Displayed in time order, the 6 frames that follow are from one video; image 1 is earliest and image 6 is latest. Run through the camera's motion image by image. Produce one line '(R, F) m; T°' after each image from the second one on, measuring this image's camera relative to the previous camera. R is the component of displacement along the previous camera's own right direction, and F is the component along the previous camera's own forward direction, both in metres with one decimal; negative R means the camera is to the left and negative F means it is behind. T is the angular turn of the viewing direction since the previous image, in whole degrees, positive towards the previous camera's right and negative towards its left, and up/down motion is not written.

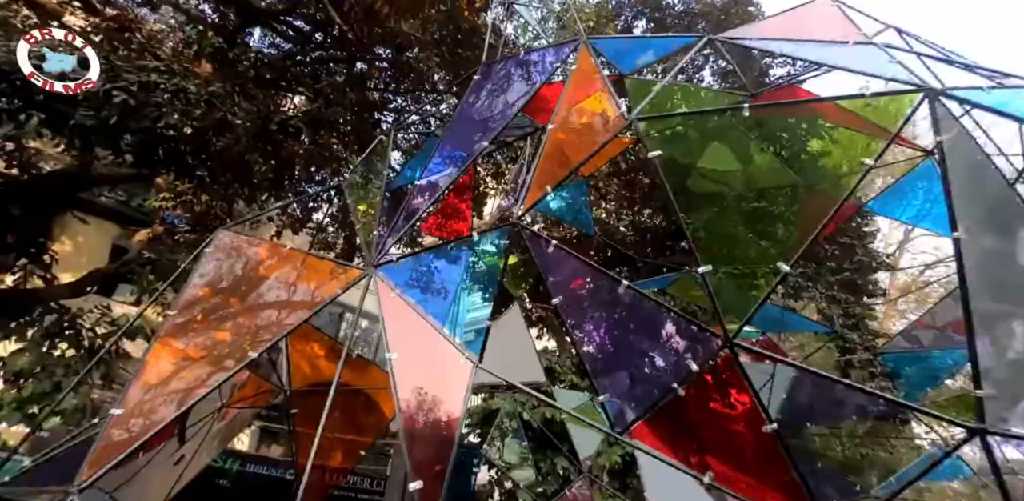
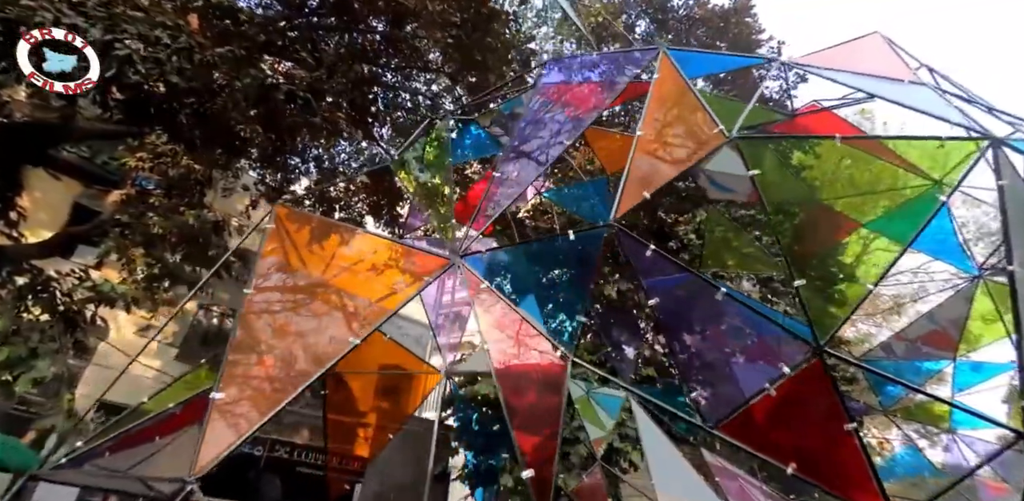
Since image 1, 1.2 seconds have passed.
(-0.5, 0.0) m; +5°
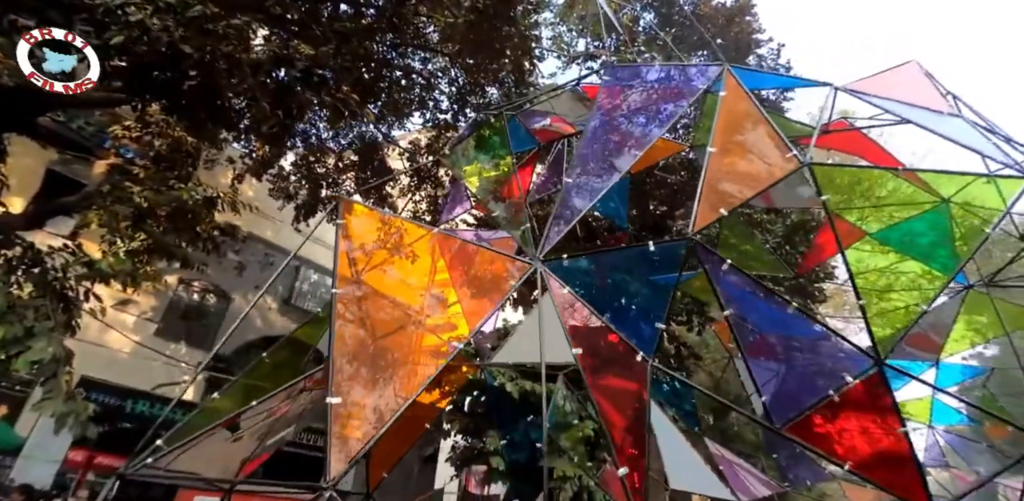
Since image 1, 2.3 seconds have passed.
(-0.5, 0.0) m; +4°
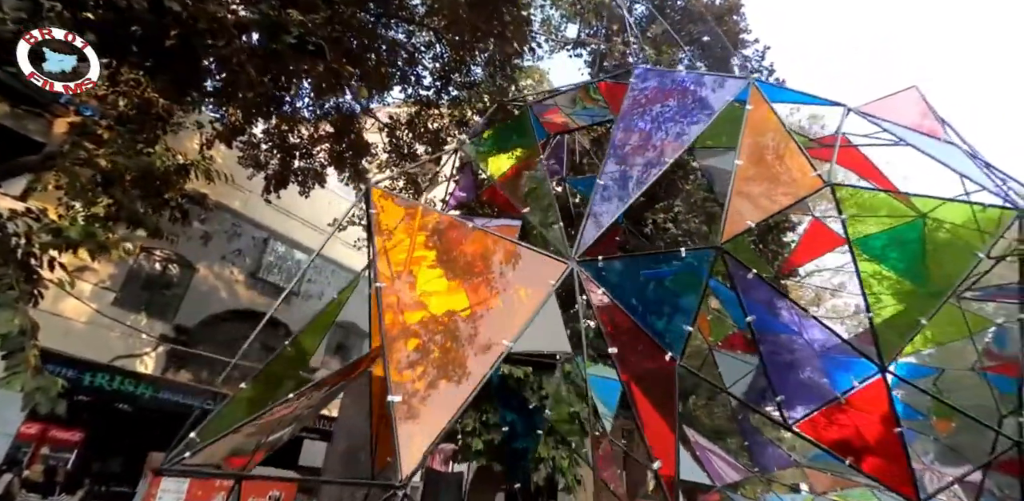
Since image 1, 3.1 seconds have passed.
(-0.3, 0.0) m; +5°
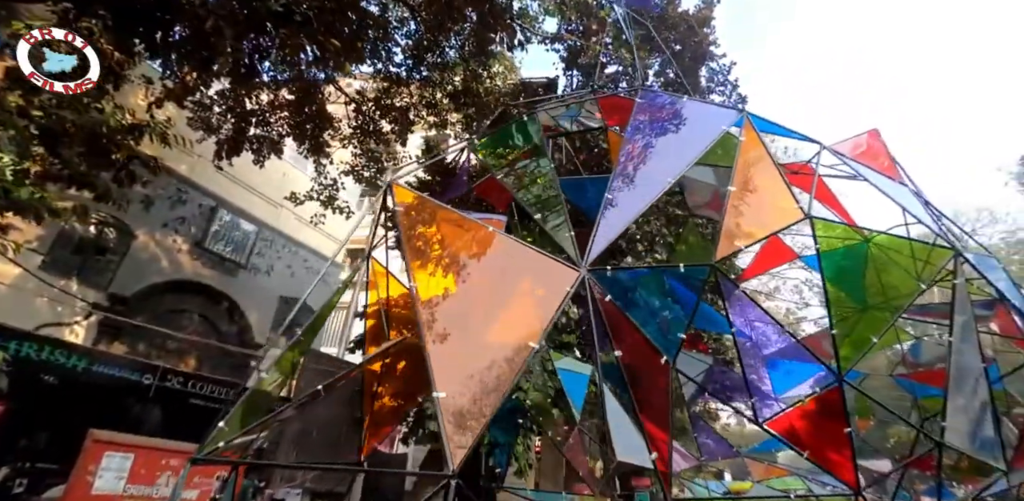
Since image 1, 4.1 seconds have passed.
(-0.4, -0.1) m; +7°
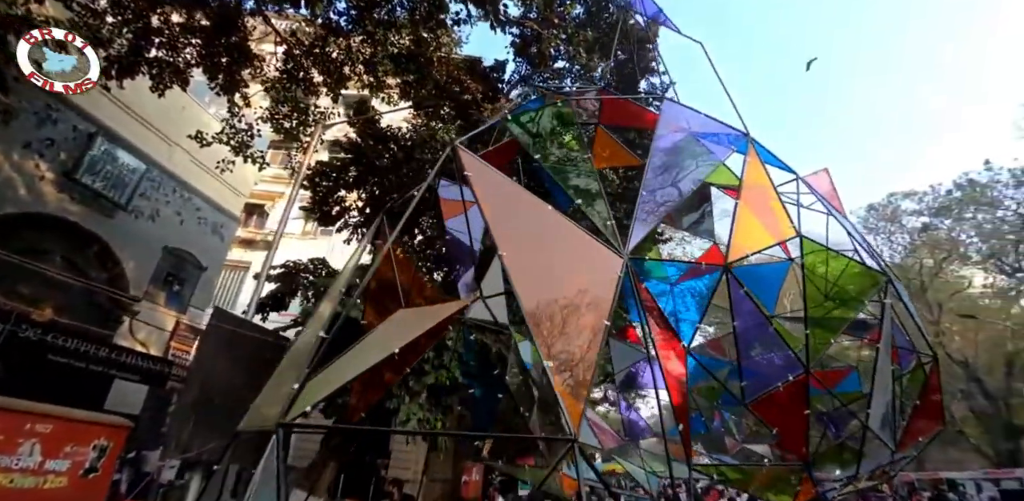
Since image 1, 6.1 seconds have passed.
(-0.9, +0.1) m; +14°
